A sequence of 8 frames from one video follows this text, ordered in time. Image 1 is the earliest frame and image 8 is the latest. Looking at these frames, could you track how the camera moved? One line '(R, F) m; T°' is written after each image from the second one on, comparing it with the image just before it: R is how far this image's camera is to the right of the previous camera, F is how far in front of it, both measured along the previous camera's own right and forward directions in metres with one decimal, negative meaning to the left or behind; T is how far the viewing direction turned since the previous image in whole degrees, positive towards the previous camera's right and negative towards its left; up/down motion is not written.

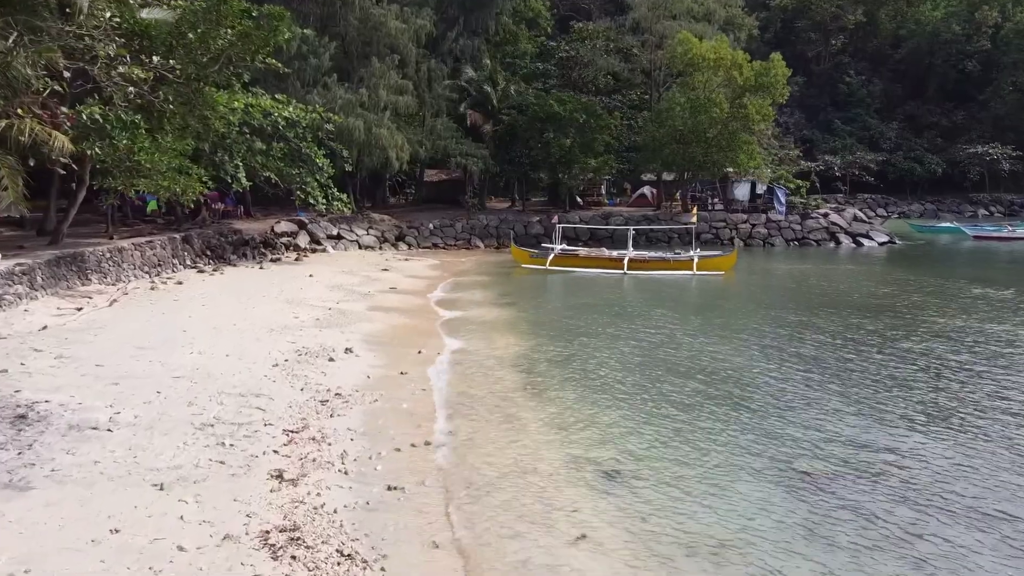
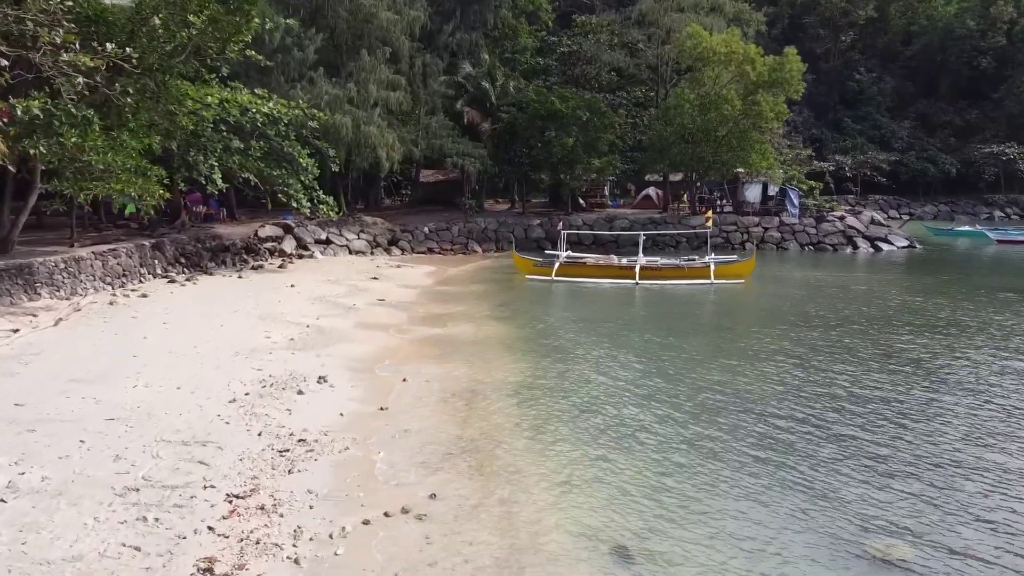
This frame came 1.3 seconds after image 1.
(0.0, +1.8) m; 0°
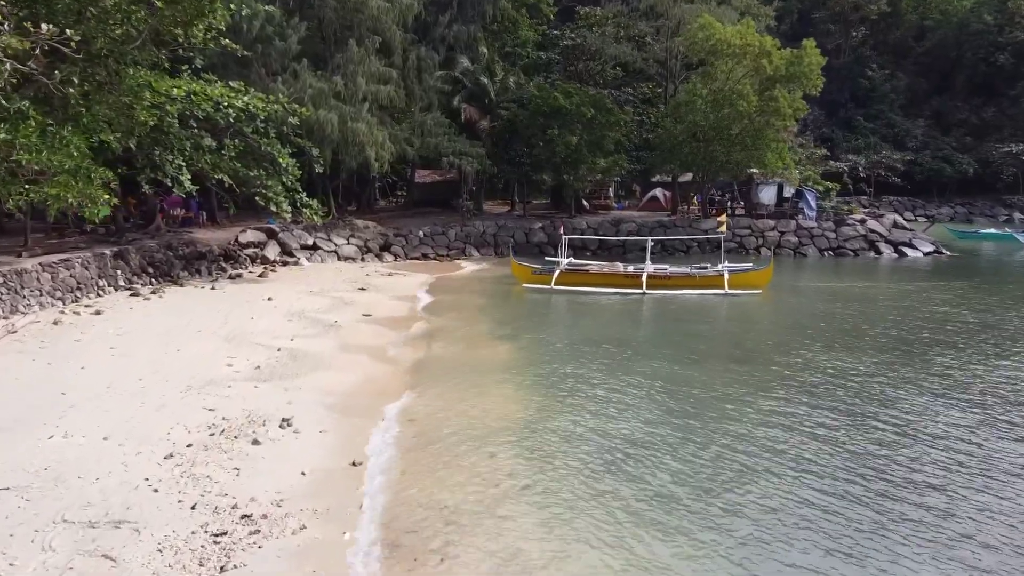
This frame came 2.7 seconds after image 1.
(0.0, +2.0) m; 0°
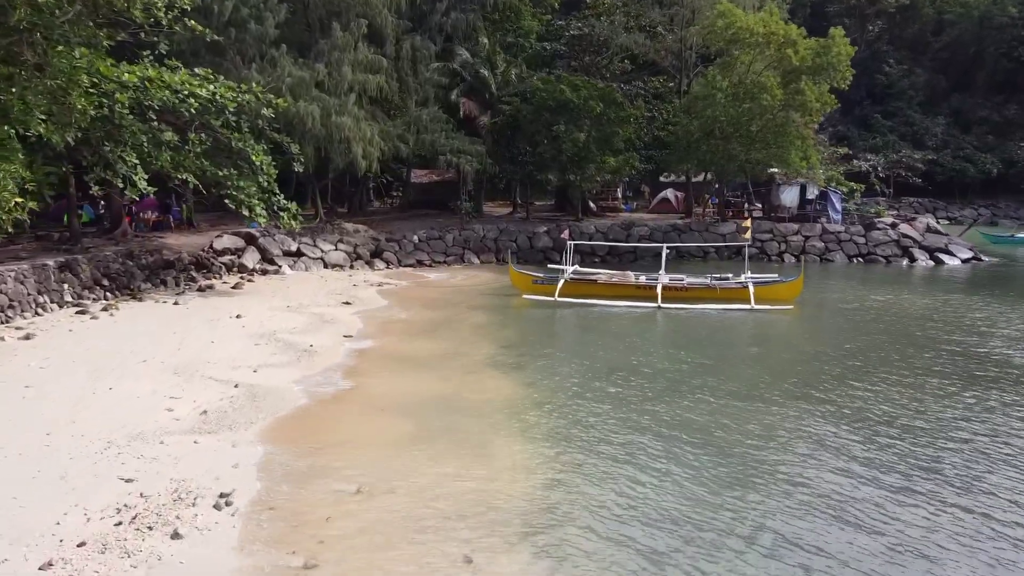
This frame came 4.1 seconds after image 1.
(-0.2, +2.4) m; 0°
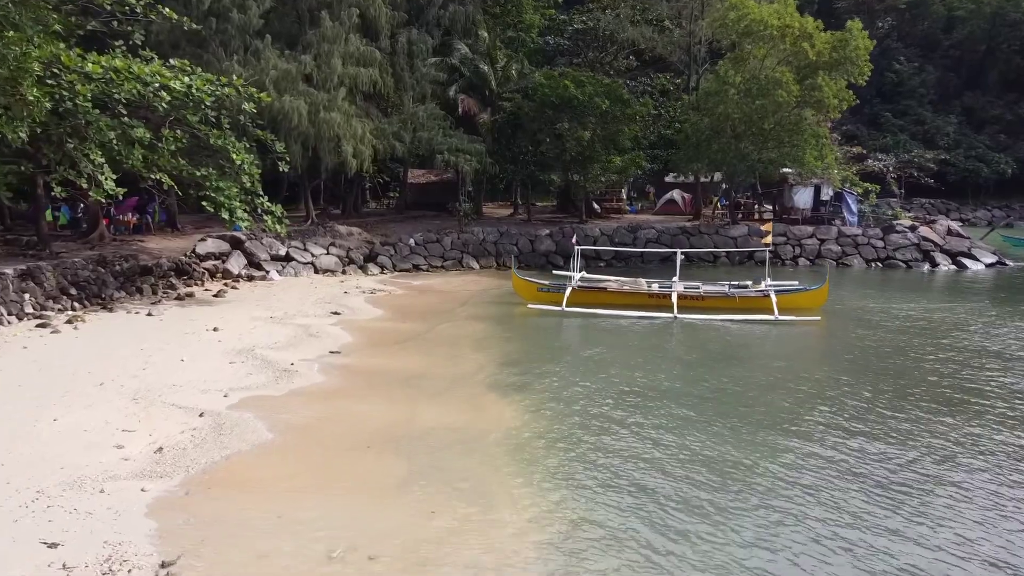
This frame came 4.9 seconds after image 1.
(-0.1, +1.4) m; 0°
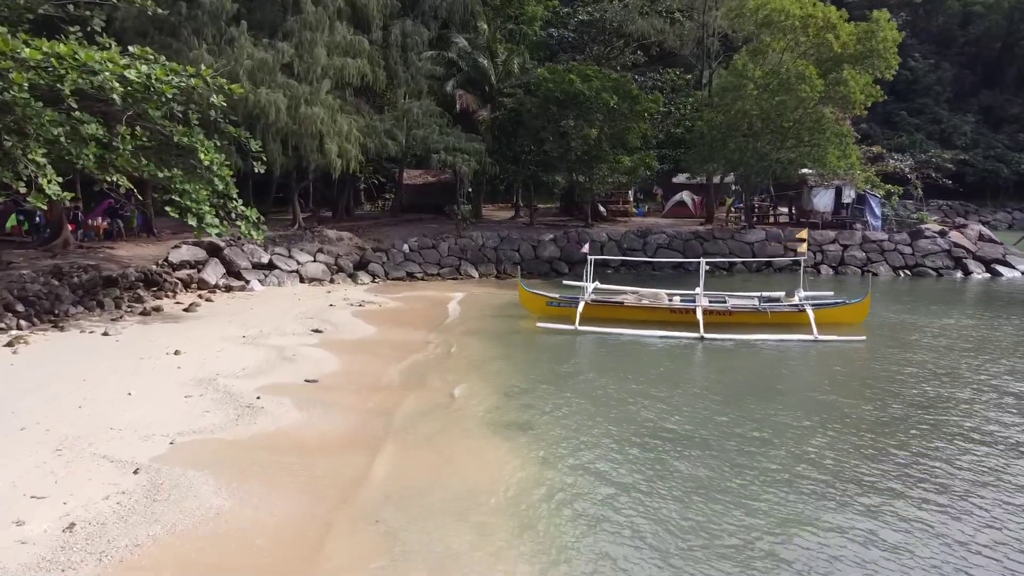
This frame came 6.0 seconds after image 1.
(-0.1, +1.8) m; 0°
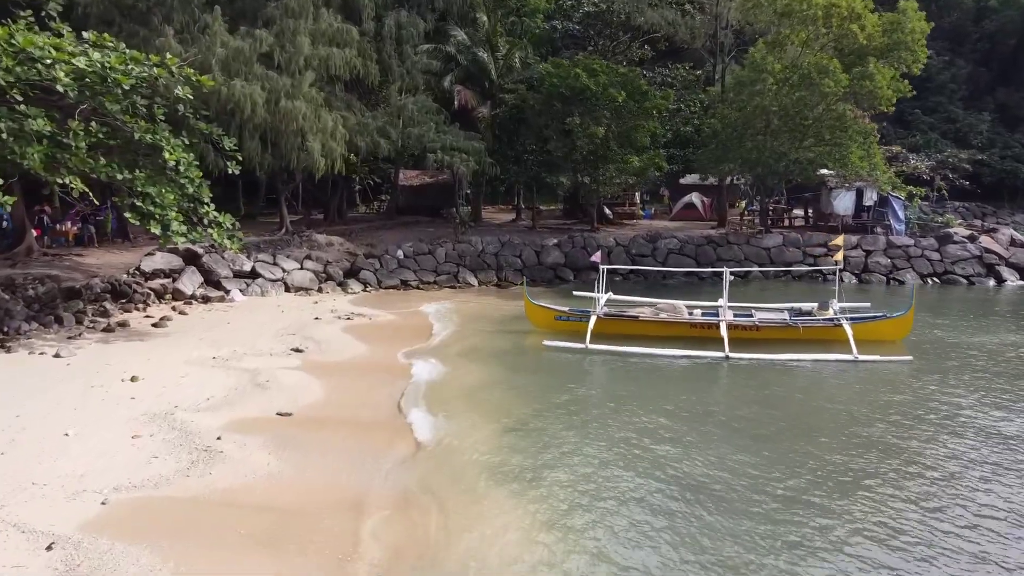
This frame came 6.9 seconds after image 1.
(-0.1, +1.6) m; 0°
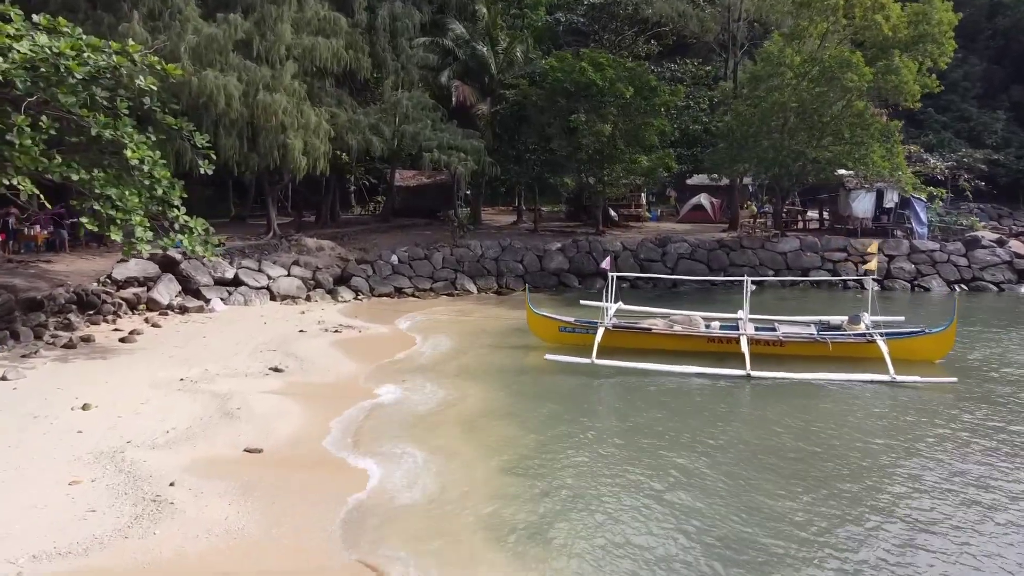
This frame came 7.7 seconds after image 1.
(-0.1, +1.4) m; 0°
